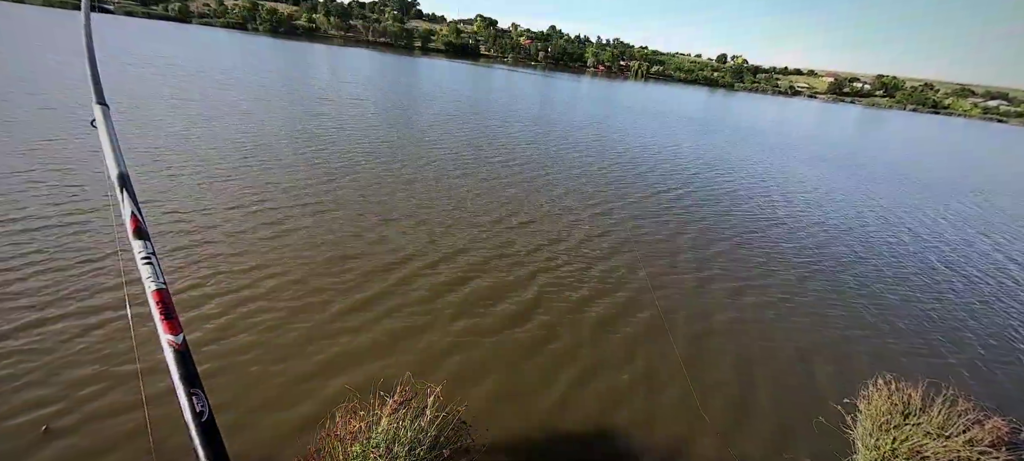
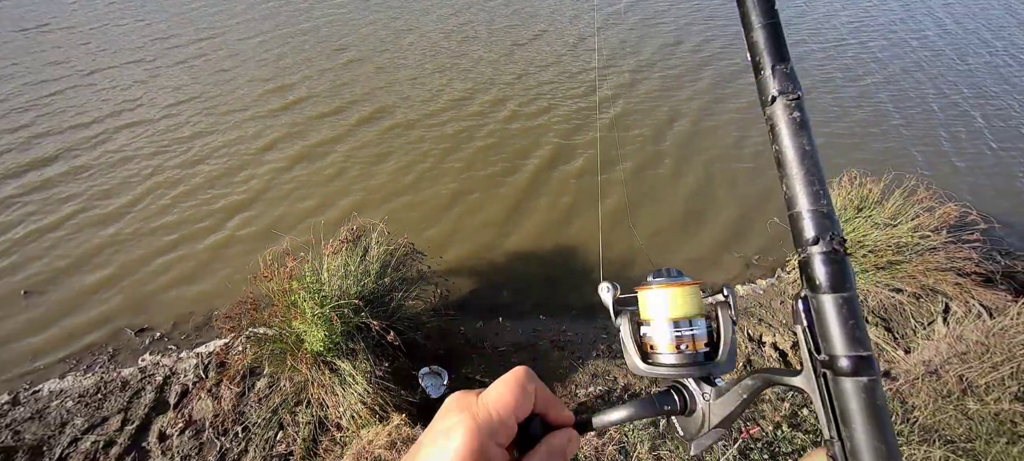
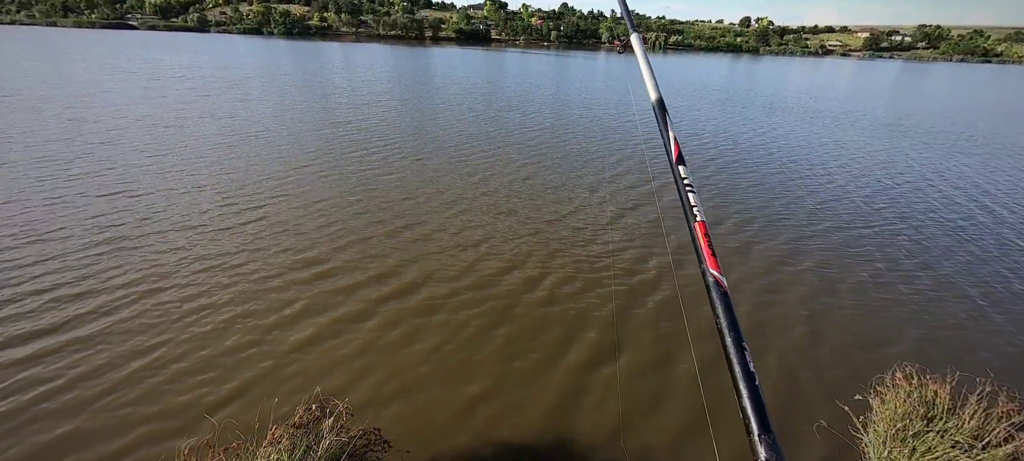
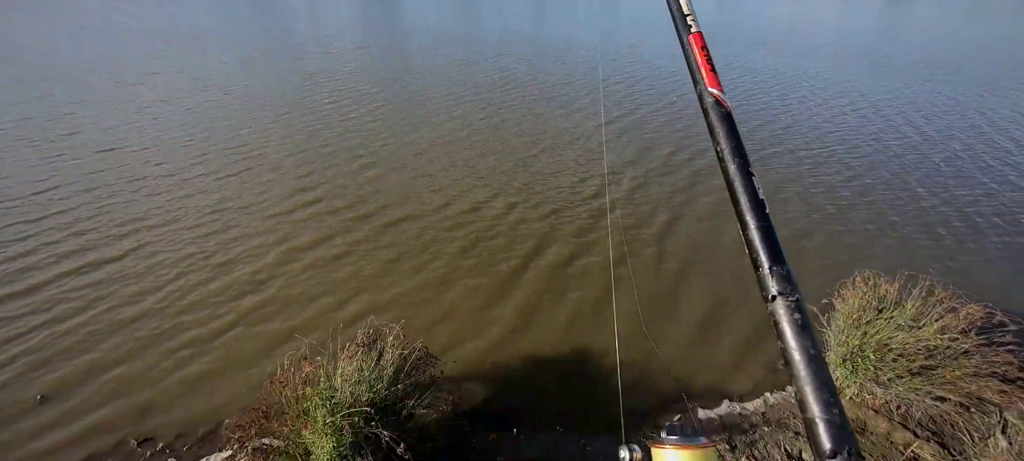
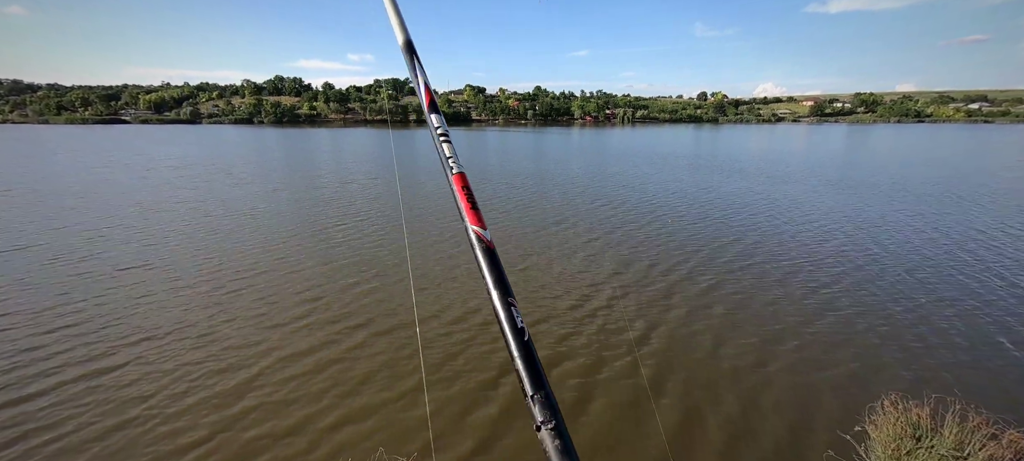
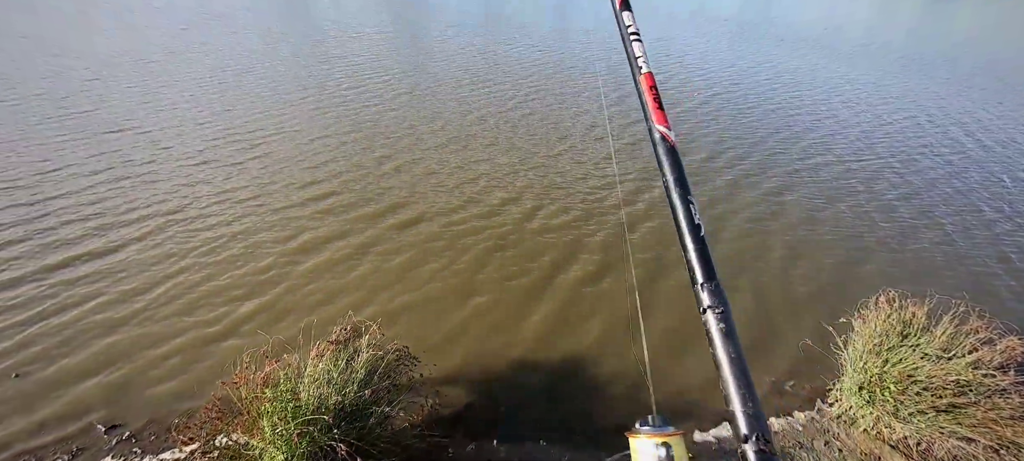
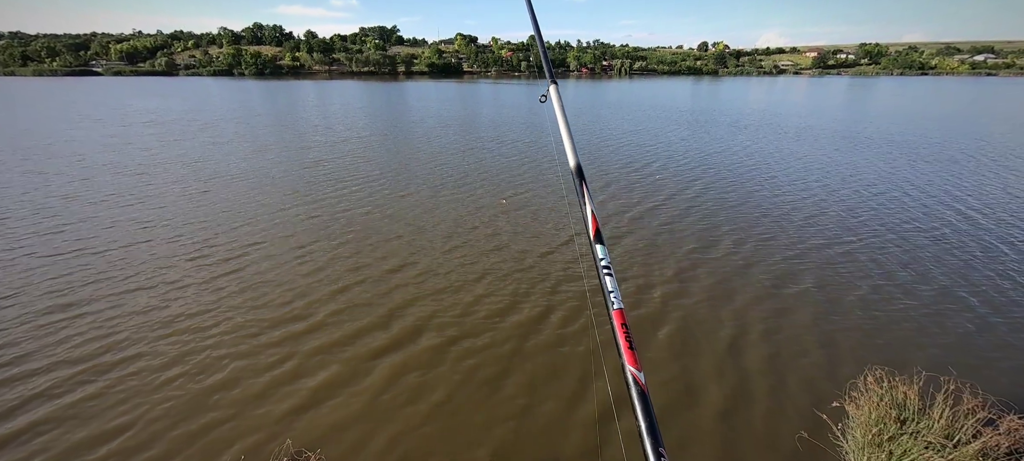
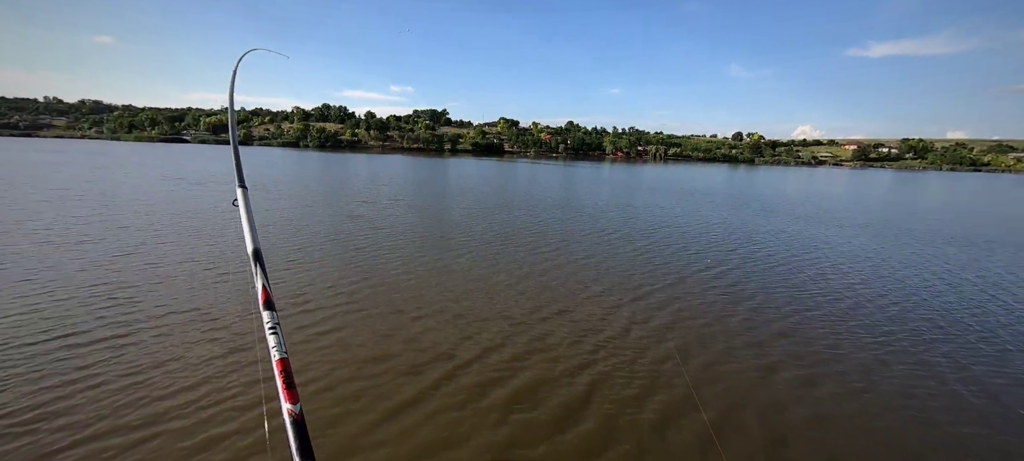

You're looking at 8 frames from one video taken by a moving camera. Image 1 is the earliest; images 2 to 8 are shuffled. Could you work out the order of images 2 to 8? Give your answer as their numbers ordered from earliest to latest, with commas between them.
8, 5, 4, 2, 6, 3, 7
